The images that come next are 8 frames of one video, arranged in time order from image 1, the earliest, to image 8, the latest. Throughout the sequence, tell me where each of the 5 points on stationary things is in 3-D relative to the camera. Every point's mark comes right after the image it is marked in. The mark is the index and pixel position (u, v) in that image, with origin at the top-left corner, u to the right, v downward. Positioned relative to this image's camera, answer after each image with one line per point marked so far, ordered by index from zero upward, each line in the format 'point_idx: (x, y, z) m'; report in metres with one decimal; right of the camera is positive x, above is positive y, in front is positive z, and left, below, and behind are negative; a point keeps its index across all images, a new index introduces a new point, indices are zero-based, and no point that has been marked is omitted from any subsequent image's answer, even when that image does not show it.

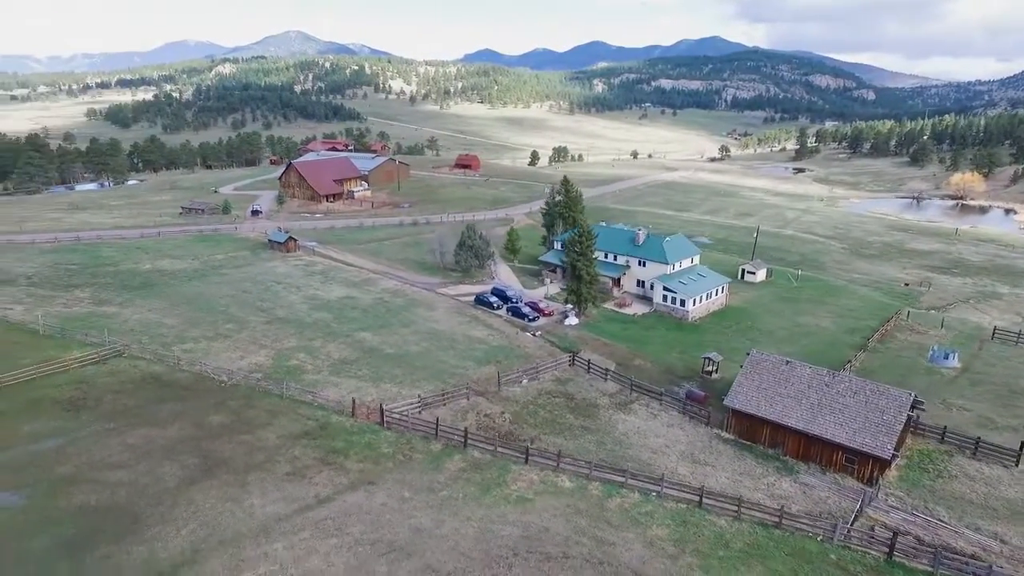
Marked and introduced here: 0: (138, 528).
0: (-11.7, -7.5, +19.4) m
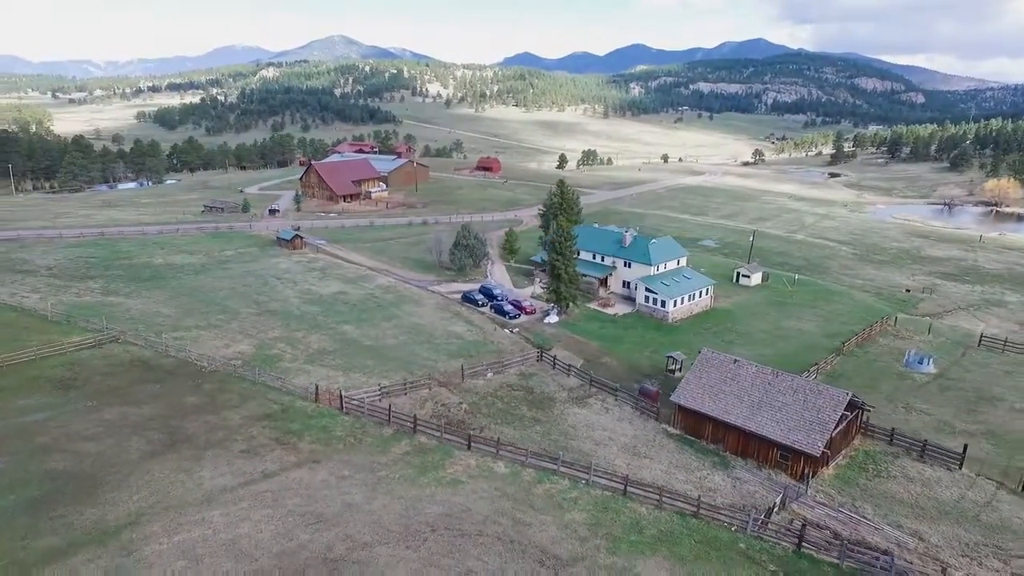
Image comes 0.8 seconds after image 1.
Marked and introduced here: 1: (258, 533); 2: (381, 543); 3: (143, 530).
0: (-14.3, -7.0, +21.3) m
1: (-8.1, -7.7, +19.7) m
2: (-4.1, -8.0, +19.4) m
3: (-11.6, -7.6, +19.5) m
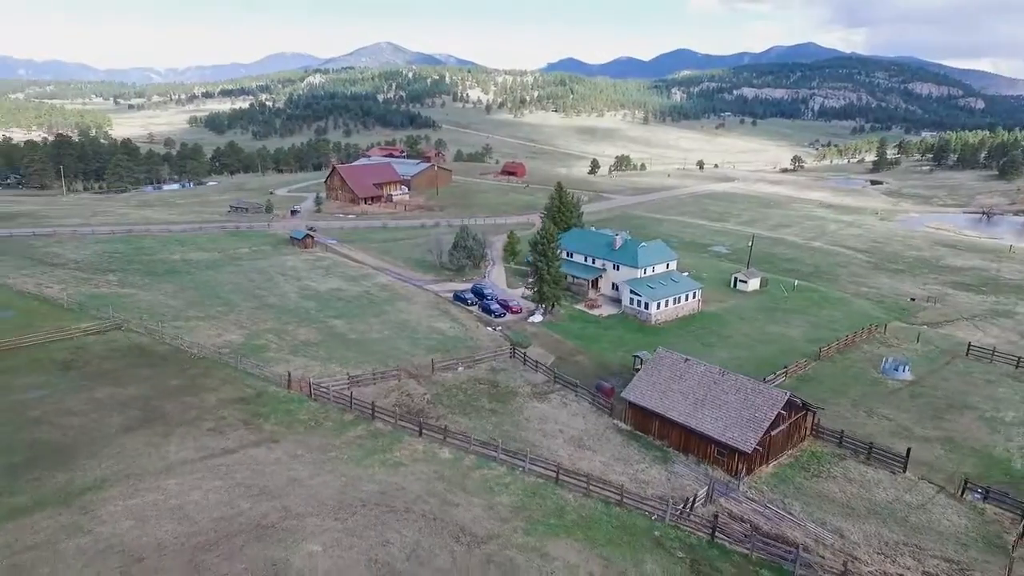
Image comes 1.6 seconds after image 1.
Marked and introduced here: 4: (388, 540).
0: (-16.8, -6.5, +23.6) m
1: (-10.7, -7.4, +21.5) m
2: (-6.8, -7.7, +21.0) m
3: (-14.2, -7.1, +21.6) m
4: (-4.0, -8.1, +20.0) m
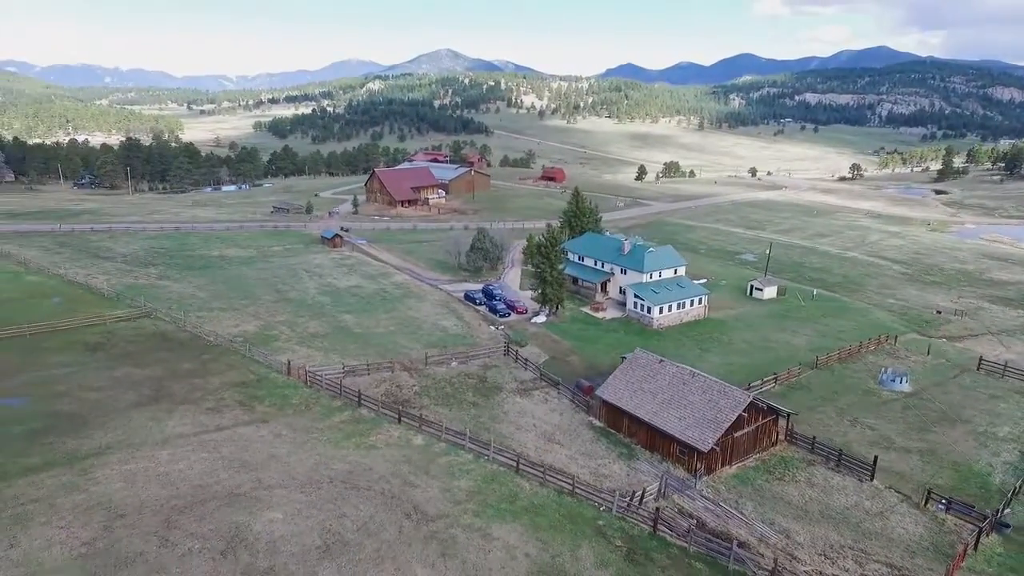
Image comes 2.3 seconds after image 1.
0: (-18.3, -6.0, +26.3) m
1: (-12.4, -6.9, +23.8) m
2: (-8.5, -7.3, +22.9) m
3: (-15.9, -6.6, +24.2) m
4: (-5.8, -7.8, +21.6) m
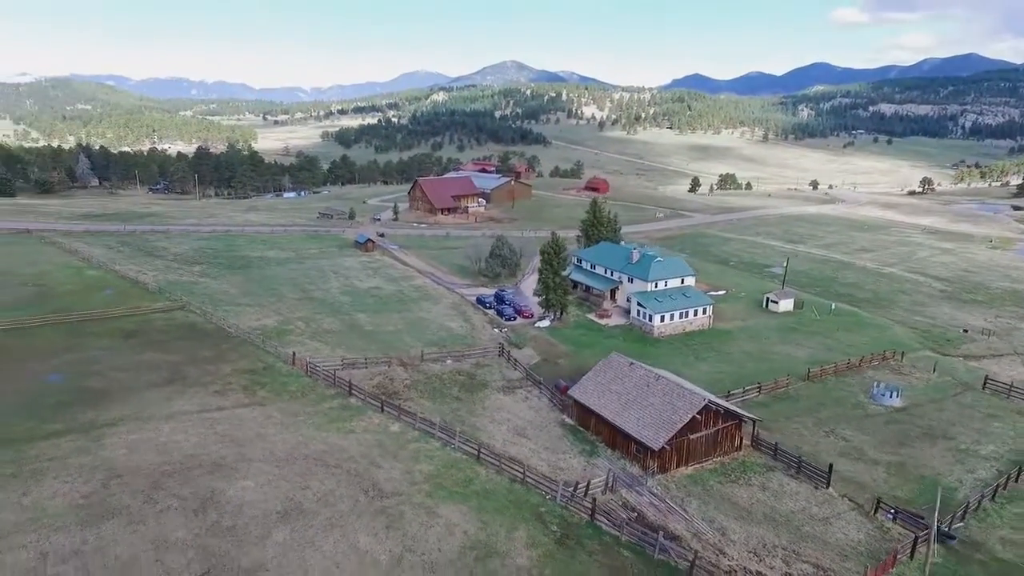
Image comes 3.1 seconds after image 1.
0: (-19.7, -5.5, +29.9) m
1: (-14.1, -6.6, +26.8) m
2: (-10.4, -7.1, +25.6) m
3: (-17.6, -6.2, +27.5) m
4: (-7.8, -7.6, +24.0) m
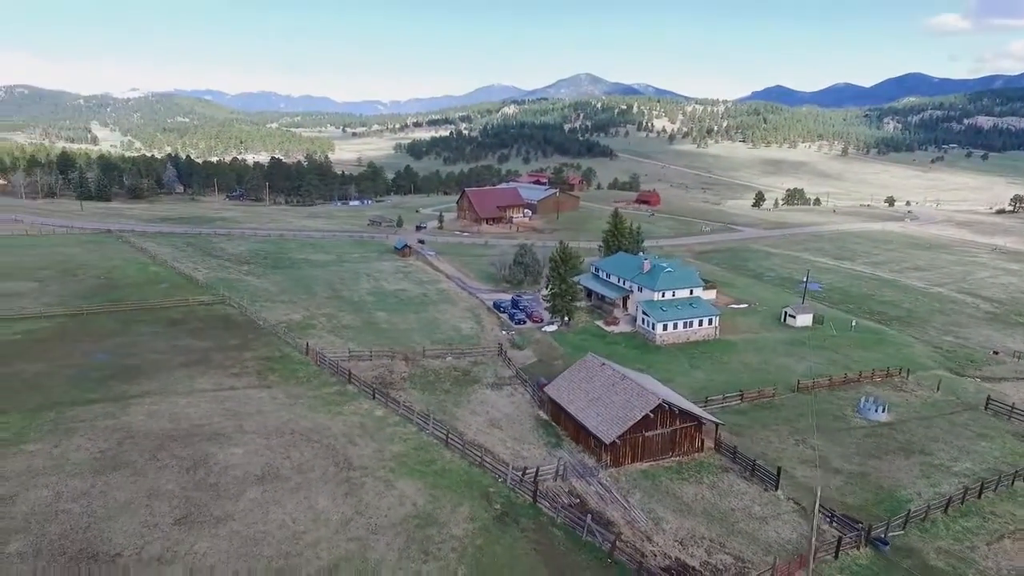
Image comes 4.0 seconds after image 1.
0: (-20.9, -5.0, +34.4) m
1: (-15.7, -6.2, +30.6) m
2: (-12.1, -6.8, +29.0) m
3: (-19.0, -5.7, +31.8) m
4: (-9.8, -7.3, +27.2) m
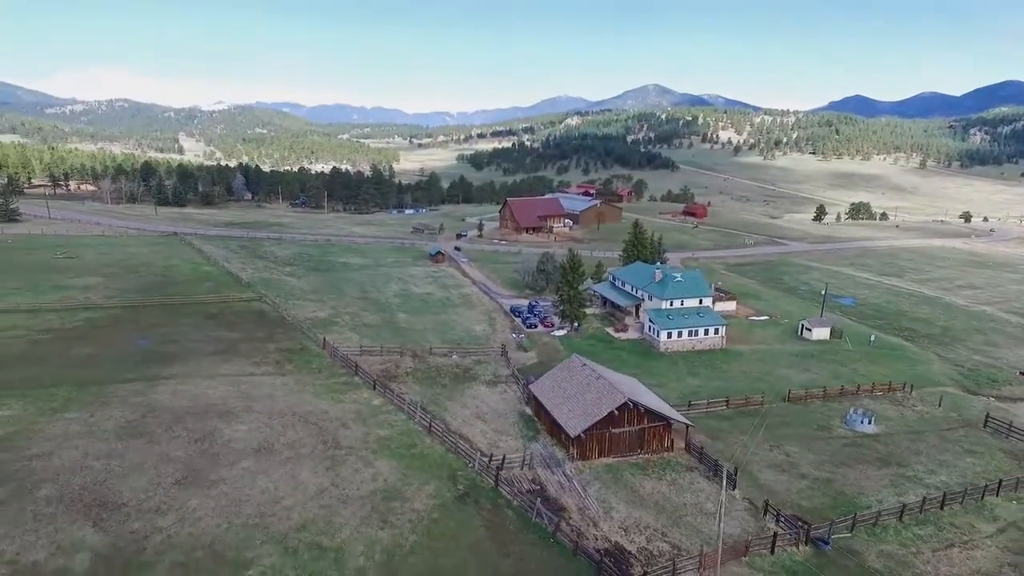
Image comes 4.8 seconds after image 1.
0: (-21.4, -4.6, +38.7) m
1: (-16.6, -5.9, +34.4) m
2: (-13.2, -6.5, +32.5) m
3: (-19.8, -5.3, +35.9) m
4: (-11.1, -7.1, +30.4) m
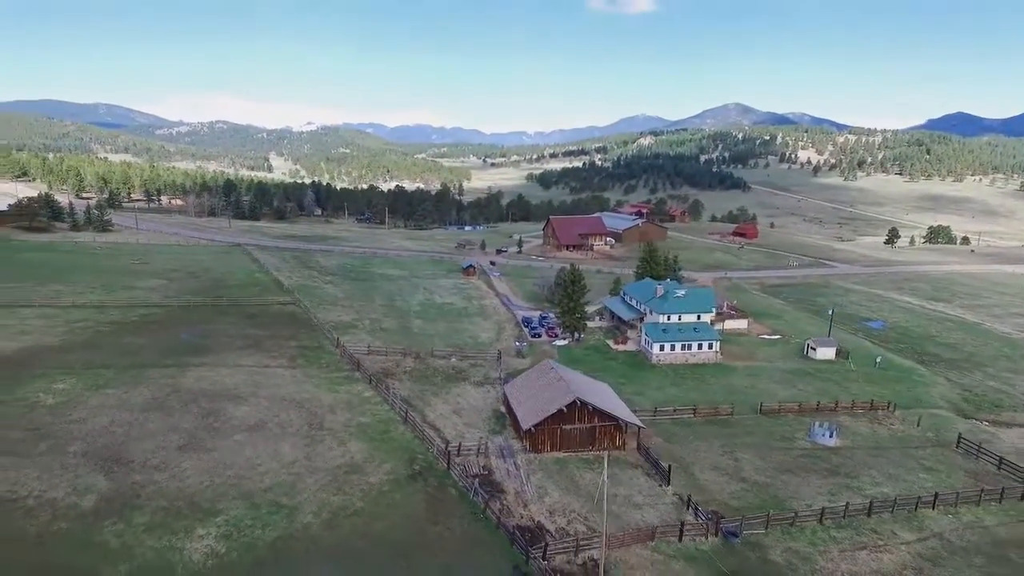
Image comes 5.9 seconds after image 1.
0: (-22.3, -4.7, +44.5) m
1: (-18.1, -5.9, +39.6) m
2: (-15.0, -6.6, +37.3) m
3: (-21.1, -5.3, +41.5) m
4: (-13.1, -7.2, +34.9) m
